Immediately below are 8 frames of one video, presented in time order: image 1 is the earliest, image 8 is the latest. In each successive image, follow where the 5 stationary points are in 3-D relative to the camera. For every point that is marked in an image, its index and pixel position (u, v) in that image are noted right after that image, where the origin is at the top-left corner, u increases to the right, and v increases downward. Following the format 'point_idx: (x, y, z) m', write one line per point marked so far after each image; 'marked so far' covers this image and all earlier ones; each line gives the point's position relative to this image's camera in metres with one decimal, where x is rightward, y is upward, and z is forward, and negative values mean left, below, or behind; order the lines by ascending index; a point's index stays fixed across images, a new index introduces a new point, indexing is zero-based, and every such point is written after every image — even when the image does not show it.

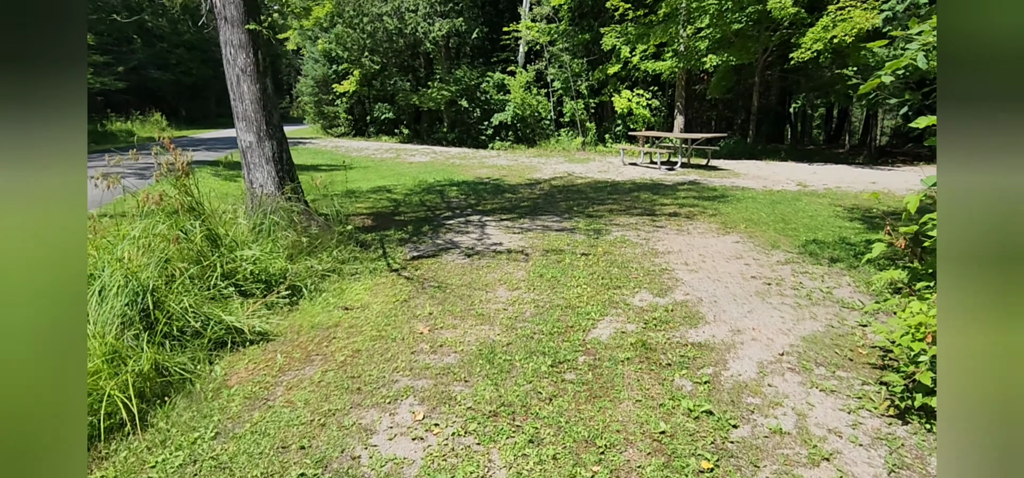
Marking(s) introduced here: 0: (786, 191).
0: (+3.8, +0.7, +8.7) m
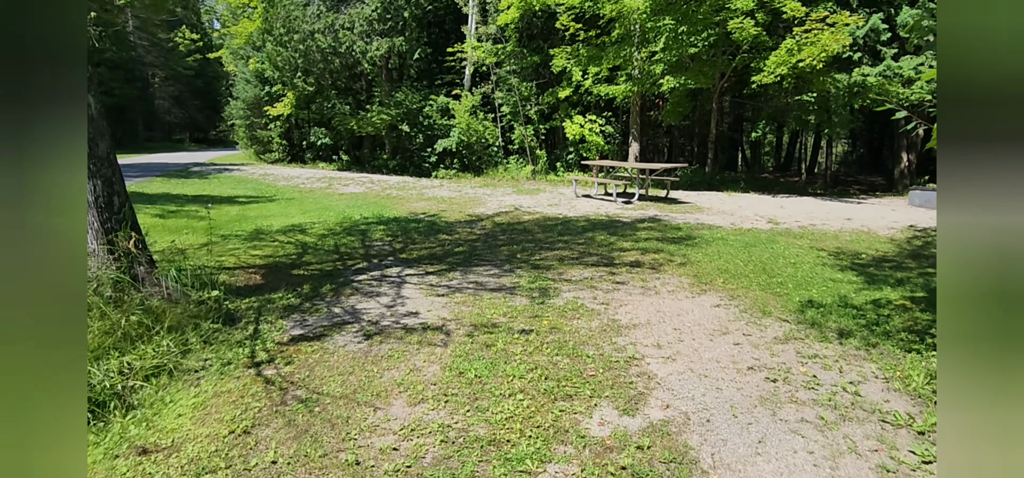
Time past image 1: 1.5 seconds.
0: (+3.0, +0.1, +7.8) m
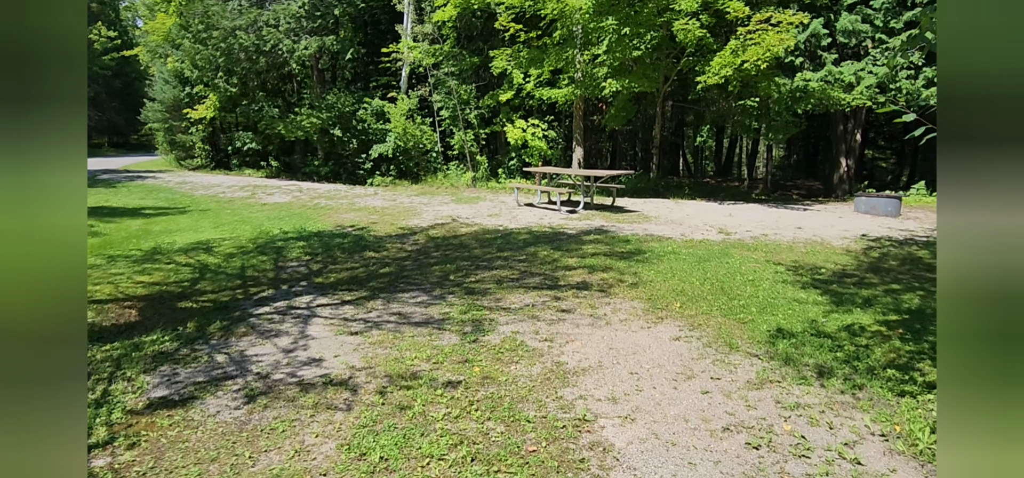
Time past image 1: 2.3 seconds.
0: (+2.3, 0.0, +7.3) m
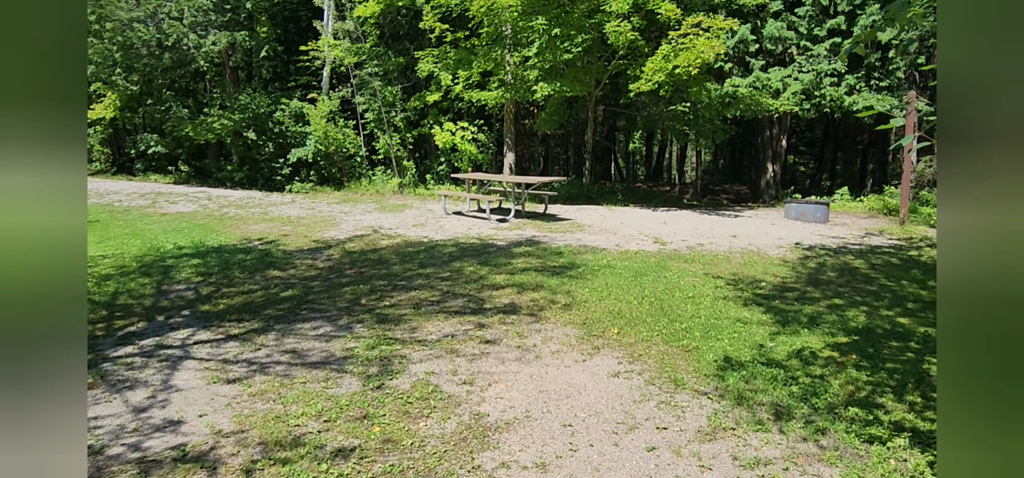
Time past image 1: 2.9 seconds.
0: (+1.5, -0.2, +6.9) m
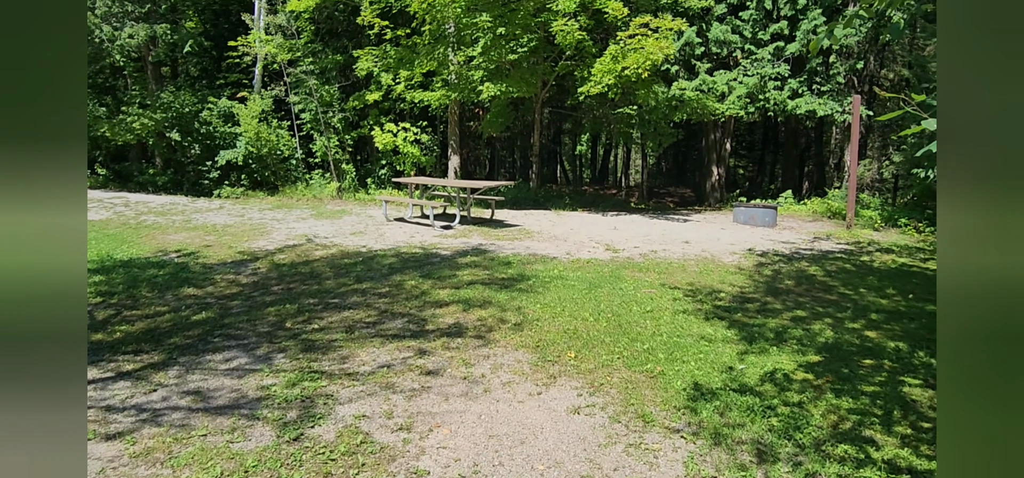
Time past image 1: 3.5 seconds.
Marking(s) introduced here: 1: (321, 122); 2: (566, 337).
0: (+0.9, -0.2, +6.6) m
1: (-4.1, +2.5, +13.3) m
2: (+0.4, -0.6, +4.1) m
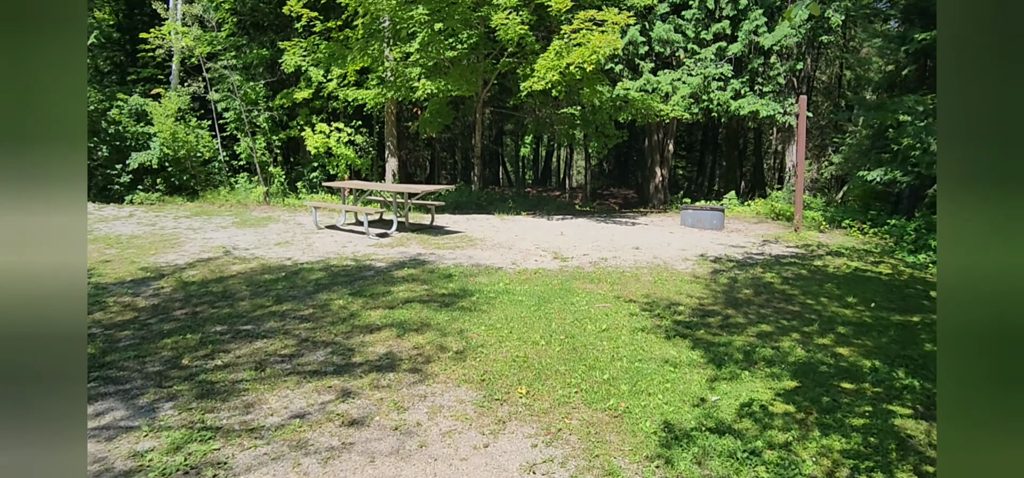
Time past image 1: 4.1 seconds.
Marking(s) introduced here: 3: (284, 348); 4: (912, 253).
0: (+0.3, -0.3, +6.1) m
1: (-5.3, +2.3, +12.3) m
2: (0.0, -0.7, +3.5) m
3: (-1.4, -0.7, +3.8) m
4: (+4.9, -0.2, +7.7) m
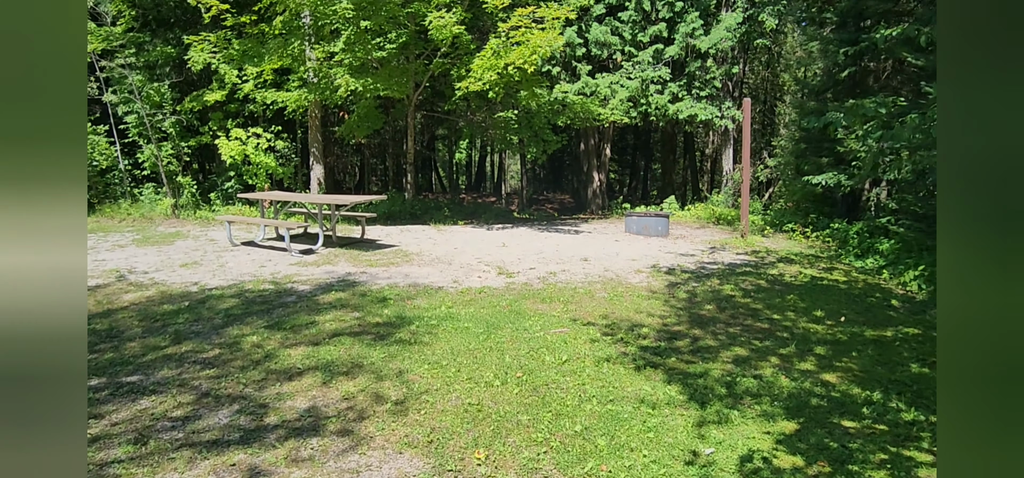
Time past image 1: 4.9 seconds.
0: (-0.2, -0.5, +5.5) m
1: (-6.5, +2.0, +11.1) m
2: (-0.2, -0.8, +2.9) m
3: (-1.6, -0.8, +3.1) m
4: (+4.2, -0.2, +7.6) m
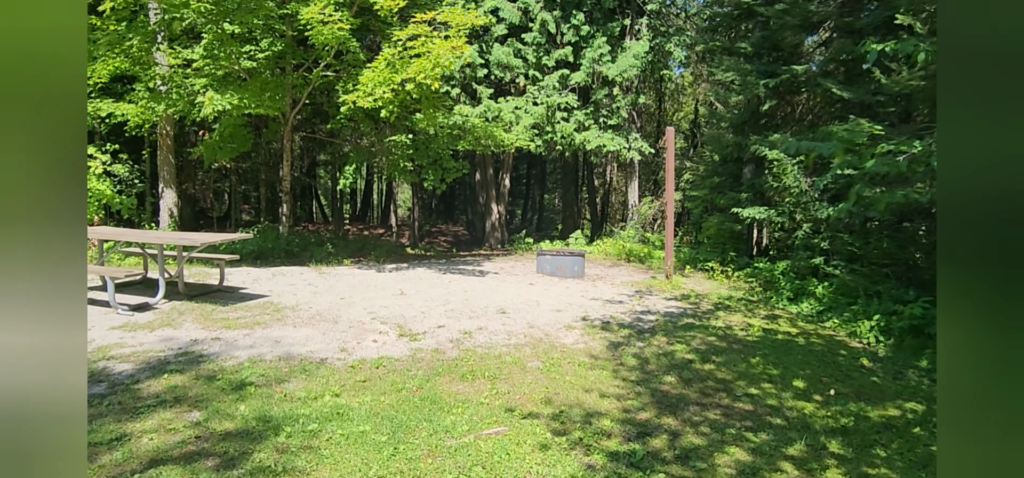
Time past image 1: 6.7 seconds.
0: (-0.8, -0.9, +4.2) m
1: (-8.0, +1.4, +8.7) m
2: (-0.3, -1.1, +1.6) m
3: (-1.8, -1.1, +1.5) m
4: (+3.1, -0.7, +7.0) m
